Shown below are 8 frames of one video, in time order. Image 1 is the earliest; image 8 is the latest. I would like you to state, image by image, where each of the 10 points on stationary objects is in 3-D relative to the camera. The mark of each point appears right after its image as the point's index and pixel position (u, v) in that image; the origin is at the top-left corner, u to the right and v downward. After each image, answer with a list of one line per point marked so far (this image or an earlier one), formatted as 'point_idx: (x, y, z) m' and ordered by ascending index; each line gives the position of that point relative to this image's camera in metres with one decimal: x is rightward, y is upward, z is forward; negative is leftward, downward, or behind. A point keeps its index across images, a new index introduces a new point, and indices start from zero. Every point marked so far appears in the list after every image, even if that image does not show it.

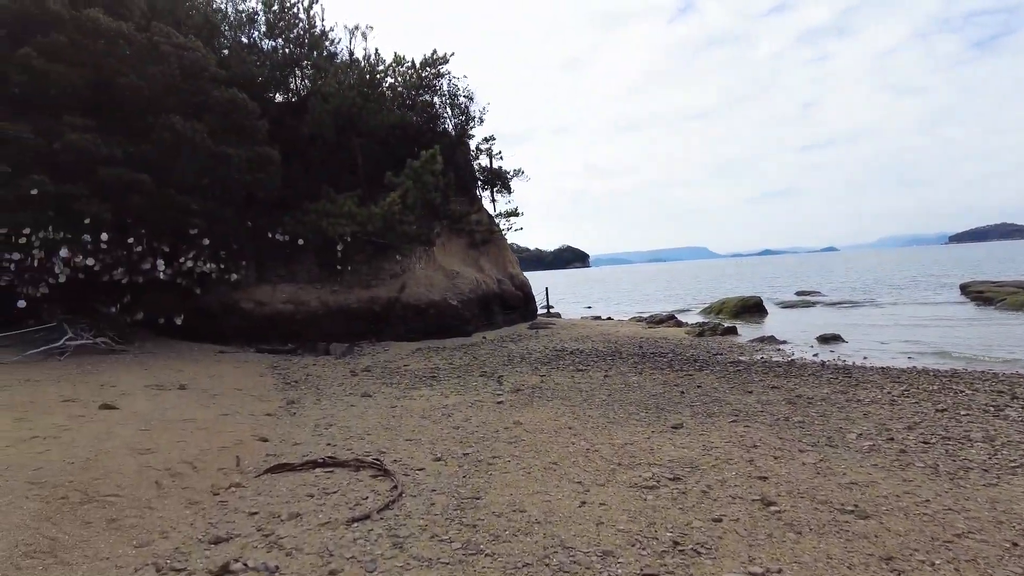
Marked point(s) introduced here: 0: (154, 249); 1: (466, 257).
0: (-6.3, +0.7, +11.4) m
1: (-1.3, +0.8, +17.9) m
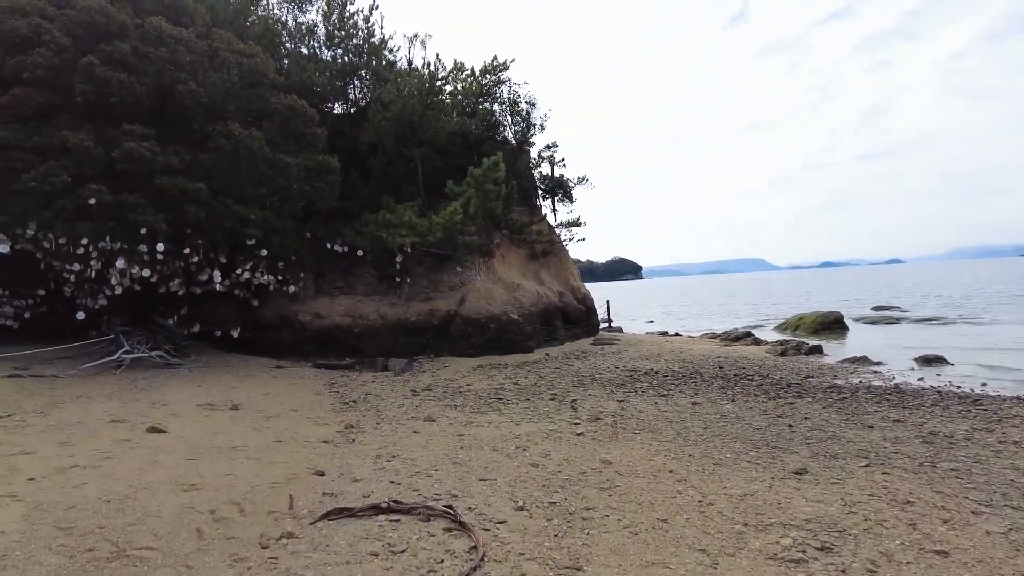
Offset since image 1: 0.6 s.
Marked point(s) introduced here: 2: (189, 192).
0: (-5.2, +0.5, +11.1) m
1: (+0.4, +0.4, +17.1) m
2: (-5.0, +1.5, +10.1) m
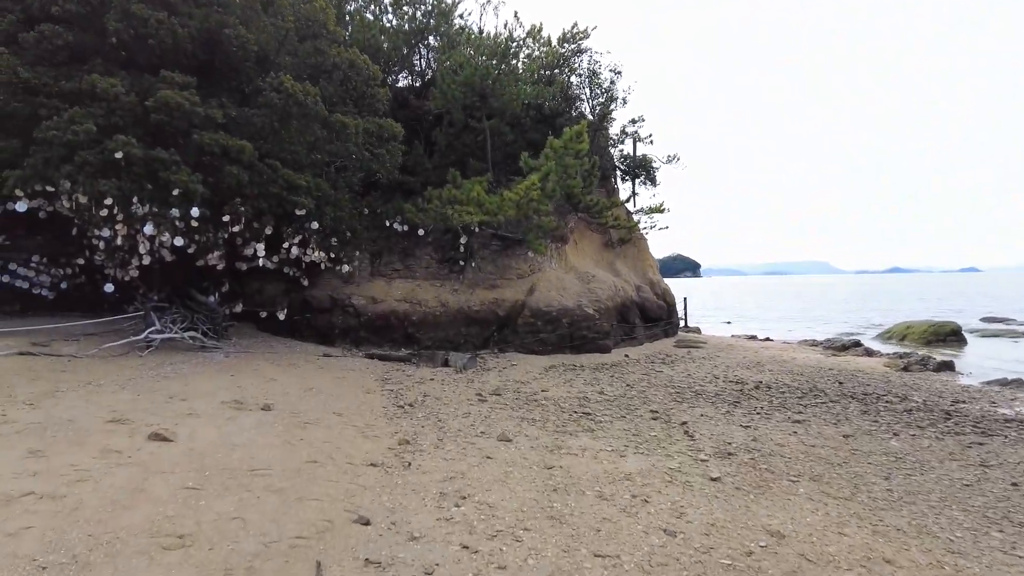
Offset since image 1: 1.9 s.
0: (-3.9, +0.9, +9.8) m
1: (+2.1, +0.6, +15.4) m
2: (-3.8, +1.9, +8.8) m
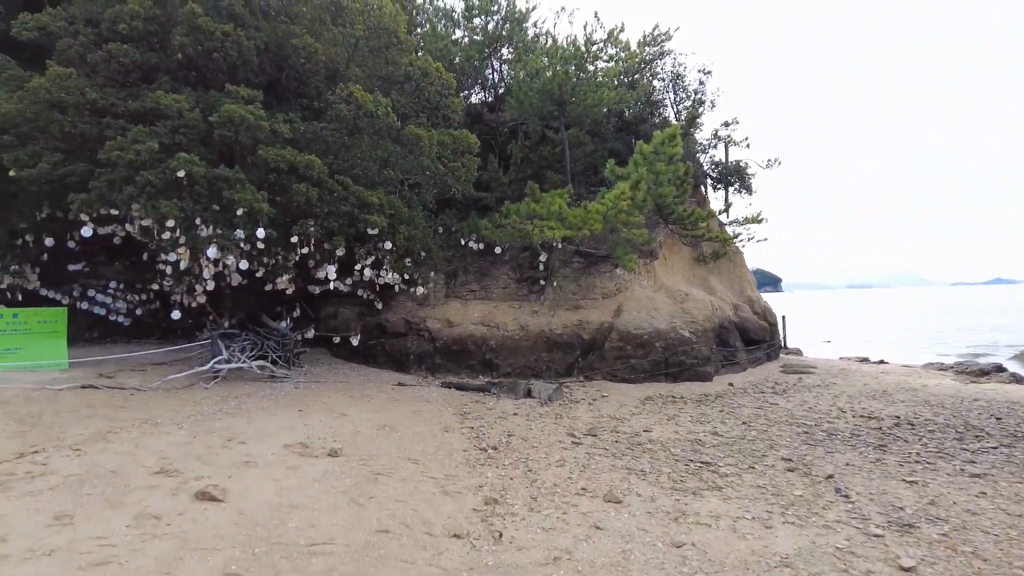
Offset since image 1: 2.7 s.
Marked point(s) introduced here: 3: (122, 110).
0: (-2.6, +0.5, +9.2) m
1: (+3.9, +0.2, +14.1) m
2: (-2.7, +1.5, +8.2) m
3: (-4.7, +2.1, +7.8) m
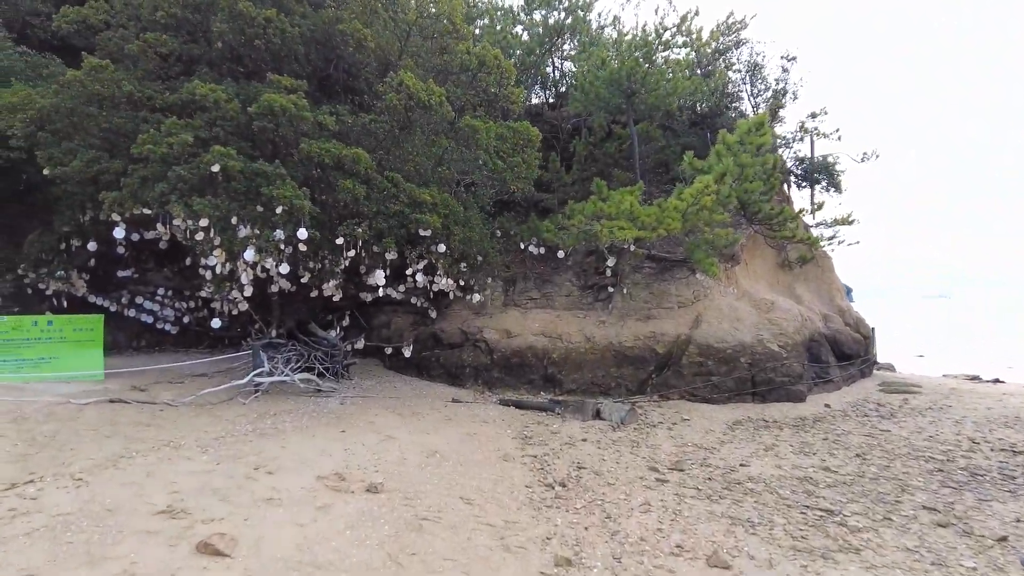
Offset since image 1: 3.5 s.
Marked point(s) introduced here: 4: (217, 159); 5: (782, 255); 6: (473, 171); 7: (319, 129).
0: (-1.8, +0.4, +8.5) m
1: (+5.2, +0.1, +12.7) m
2: (-1.9, +1.5, +7.5) m
3: (-4.0, +2.1, +7.3) m
4: (-3.0, +1.3, +6.6) m
5: (+5.4, +0.7, +12.8) m
6: (-0.5, +1.6, +9.4) m
7: (-2.2, +1.8, +7.6) m
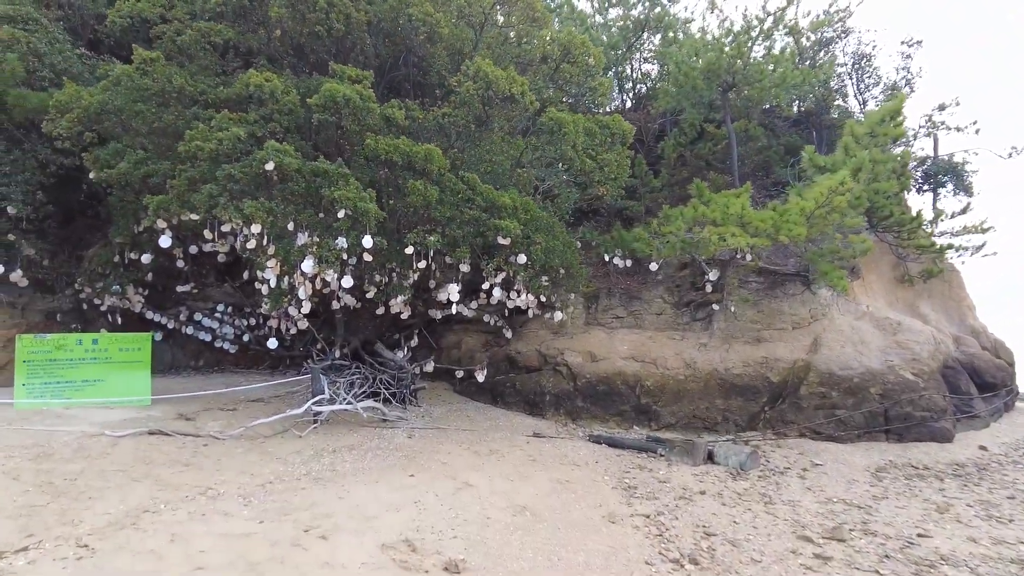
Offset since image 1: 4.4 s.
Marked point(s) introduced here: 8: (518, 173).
0: (-0.8, +0.2, +7.5) m
1: (+6.6, -0.2, +11.0) m
2: (-1.0, +1.3, +6.5) m
3: (-3.0, +1.9, +6.5) m
4: (-2.1, +1.2, +5.8) m
5: (+6.8, +0.4, +11.1) m
6: (+0.6, +1.4, +8.3) m
7: (-1.3, +1.7, +6.7) m
8: (+0.1, +1.4, +7.8) m
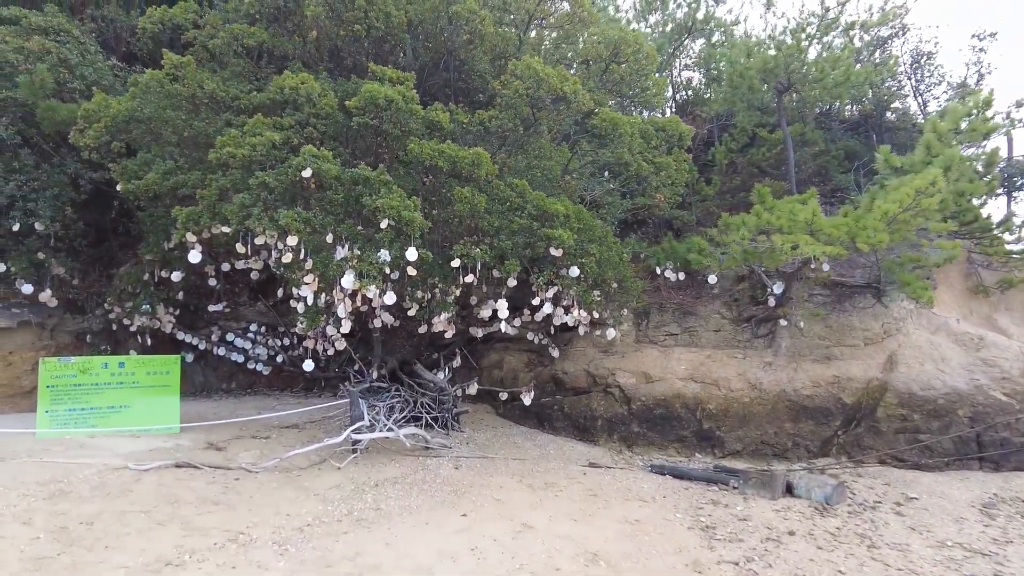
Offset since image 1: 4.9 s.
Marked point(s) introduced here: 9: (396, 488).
0: (-0.2, +0.1, +6.9) m
1: (+7.3, -0.4, +10.2) m
2: (-0.5, +1.1, +6.0) m
3: (-2.5, +1.7, +6.1) m
4: (-1.7, +1.0, +5.3) m
5: (+7.5, +0.2, +10.3) m
6: (+1.2, +1.3, +7.7) m
7: (-0.8, +1.5, +6.2) m
8: (+0.6, +1.2, +7.2) m
9: (-1.0, -1.6, +5.2) m
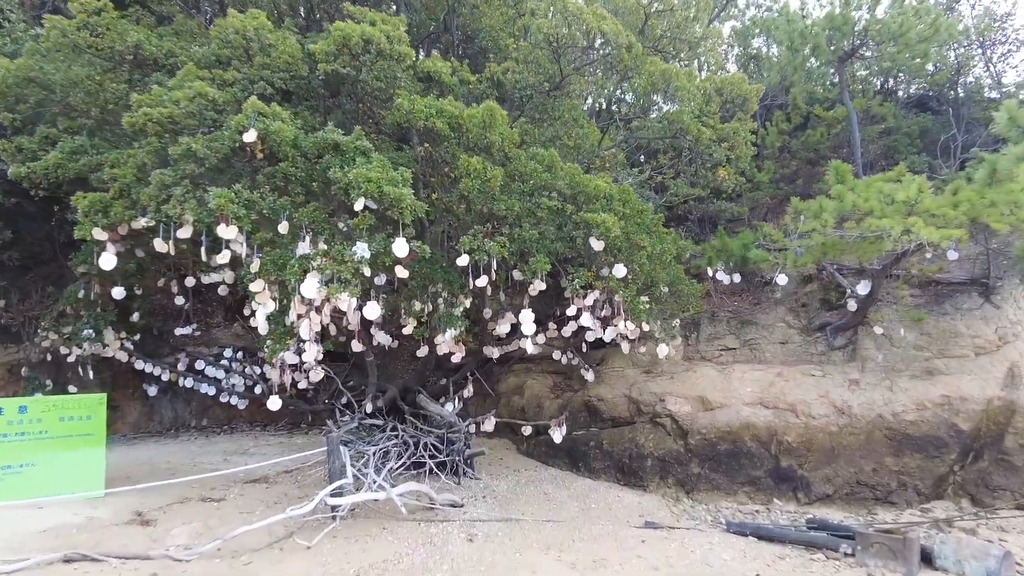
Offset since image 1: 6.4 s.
0: (0.0, 0.0, +5.3) m
1: (+7.6, -0.4, +8.4) m
2: (-0.3, +1.1, +4.4) m
3: (-2.4, +1.6, +4.6) m
4: (-1.5, +1.0, +3.8) m
5: (+7.7, +0.2, +8.5) m
6: (+1.4, +1.2, +6.1) m
7: (-0.6, +1.5, +4.6) m
8: (+0.8, +1.2, +5.6) m
9: (-0.8, -1.7, +3.6) m
